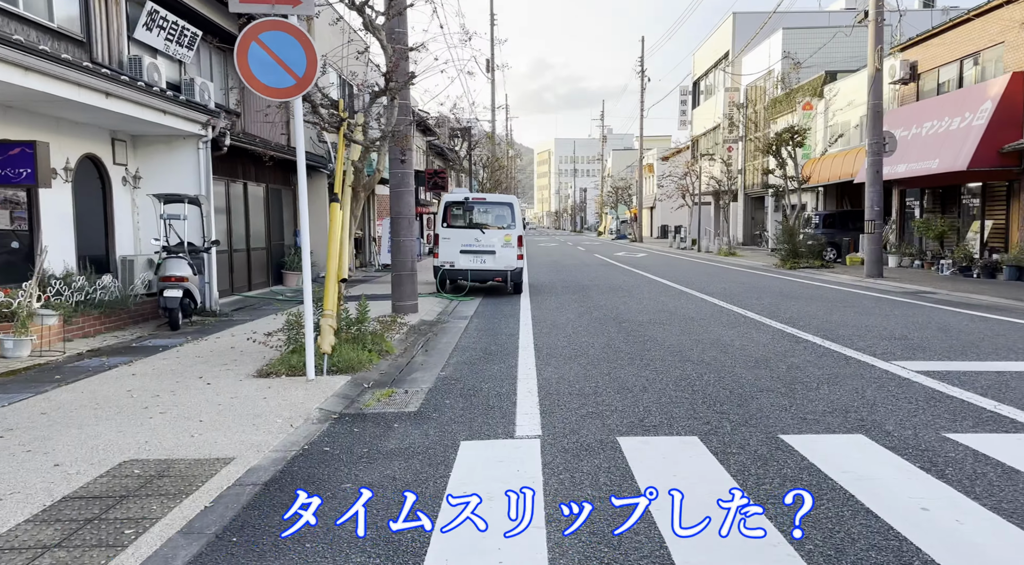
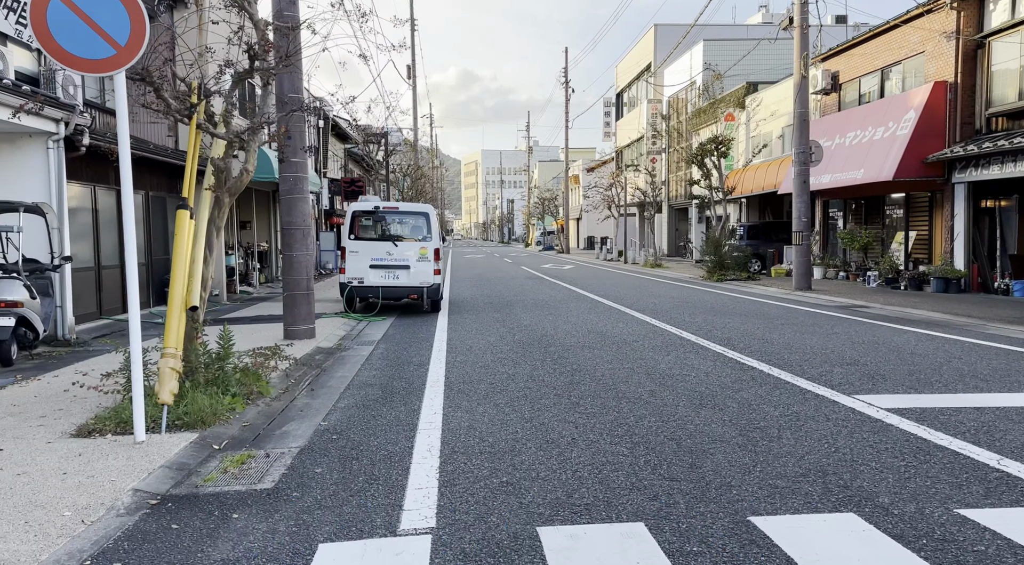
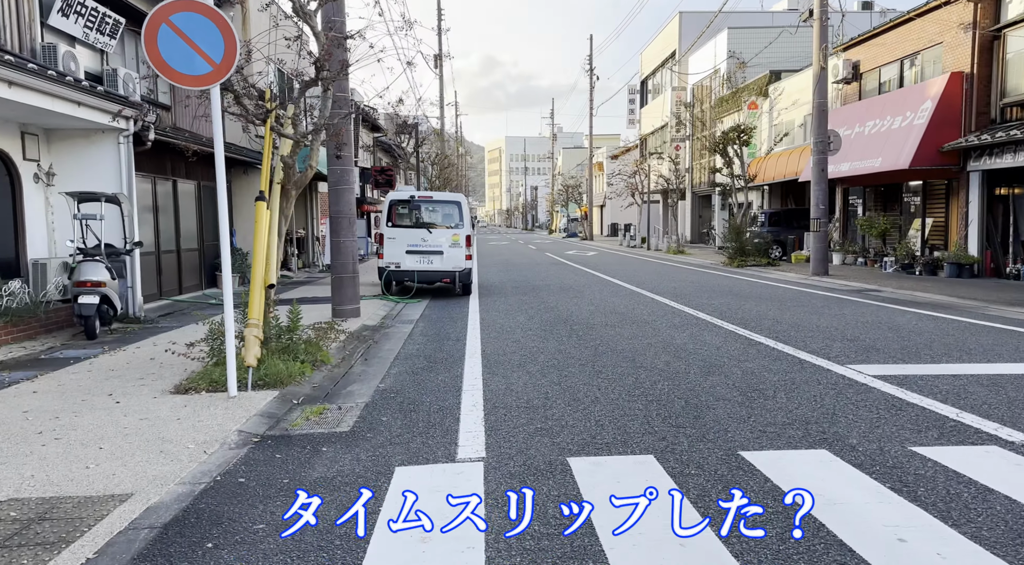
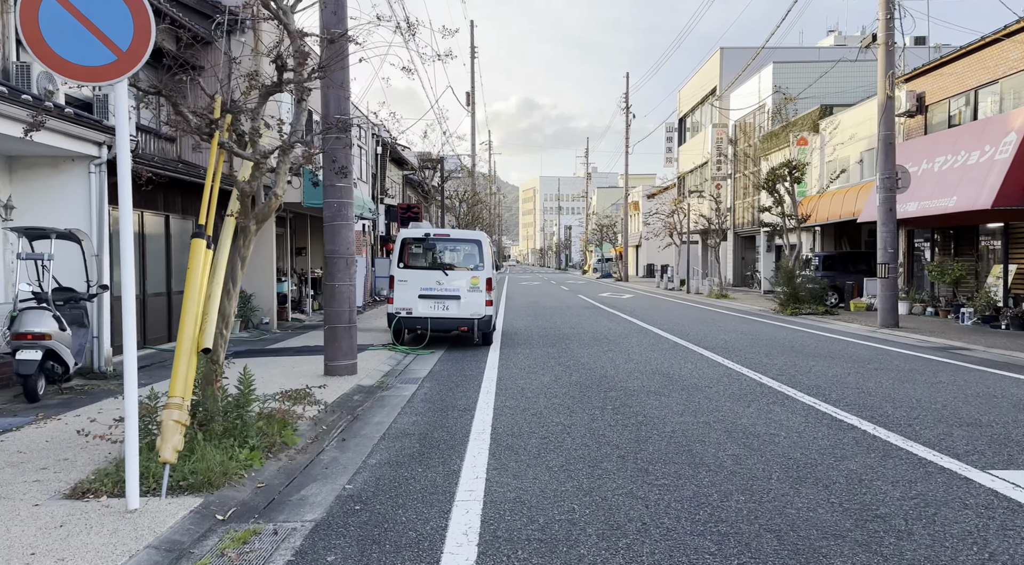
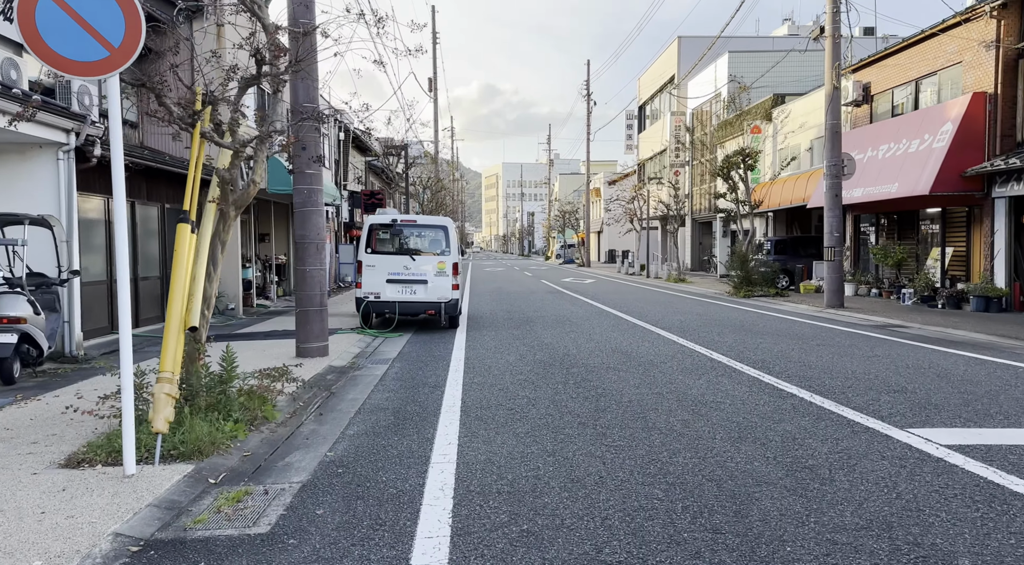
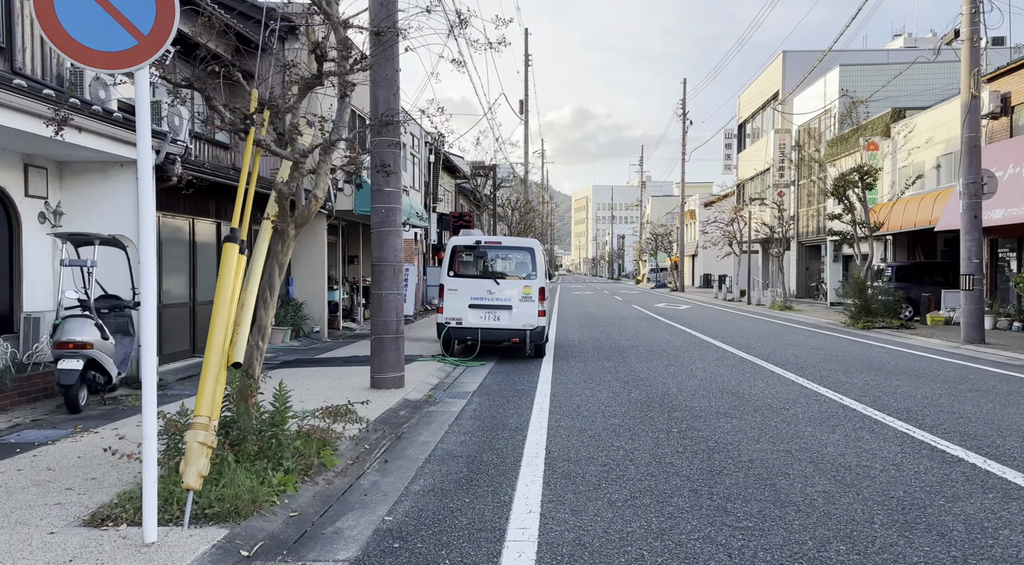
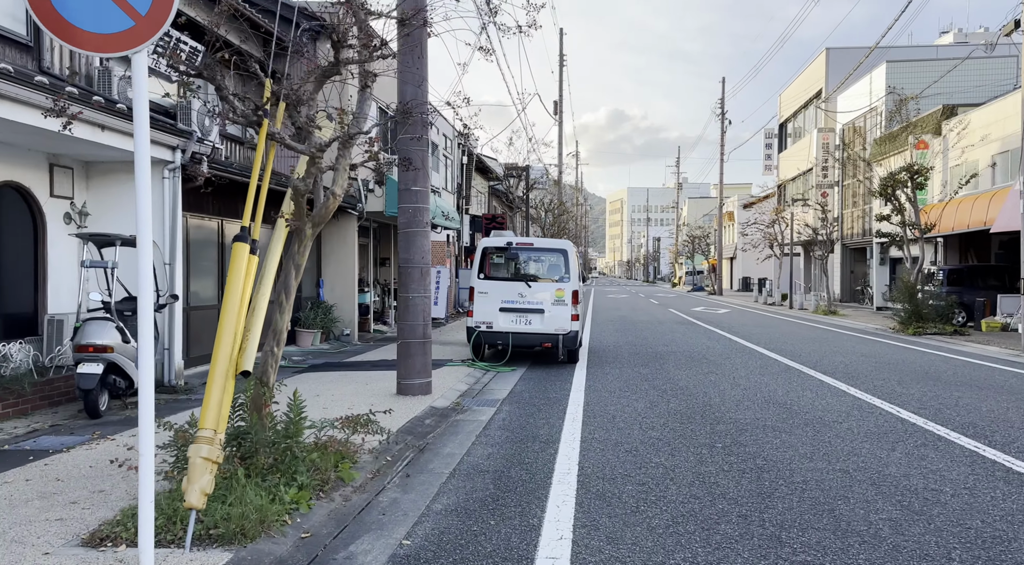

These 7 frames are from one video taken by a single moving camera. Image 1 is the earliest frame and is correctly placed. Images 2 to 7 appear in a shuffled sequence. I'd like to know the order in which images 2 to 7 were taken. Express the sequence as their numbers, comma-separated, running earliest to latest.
3, 2, 5, 4, 6, 7
